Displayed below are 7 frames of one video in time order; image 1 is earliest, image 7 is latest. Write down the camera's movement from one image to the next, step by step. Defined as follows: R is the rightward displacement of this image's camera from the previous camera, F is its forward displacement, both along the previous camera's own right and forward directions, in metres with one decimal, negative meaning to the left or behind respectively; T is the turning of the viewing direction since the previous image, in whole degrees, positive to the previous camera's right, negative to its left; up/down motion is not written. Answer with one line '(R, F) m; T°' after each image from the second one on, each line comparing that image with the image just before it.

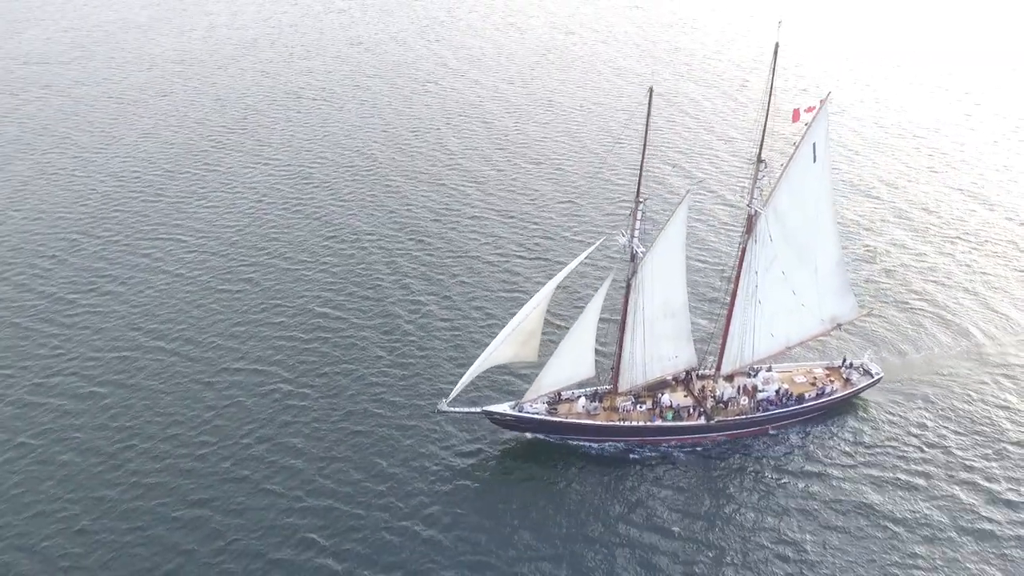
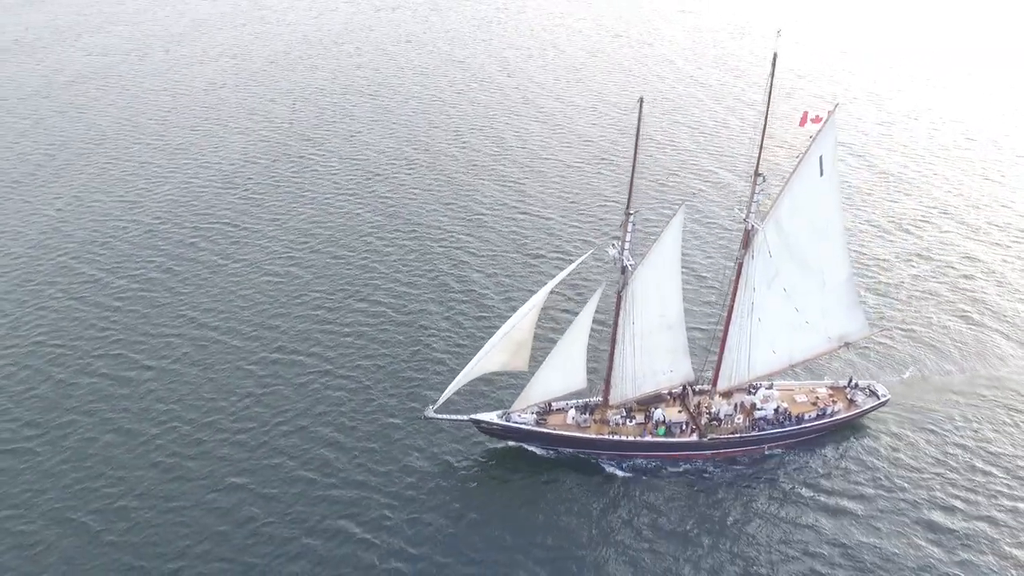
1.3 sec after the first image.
(+3.1, +0.8) m; -3°
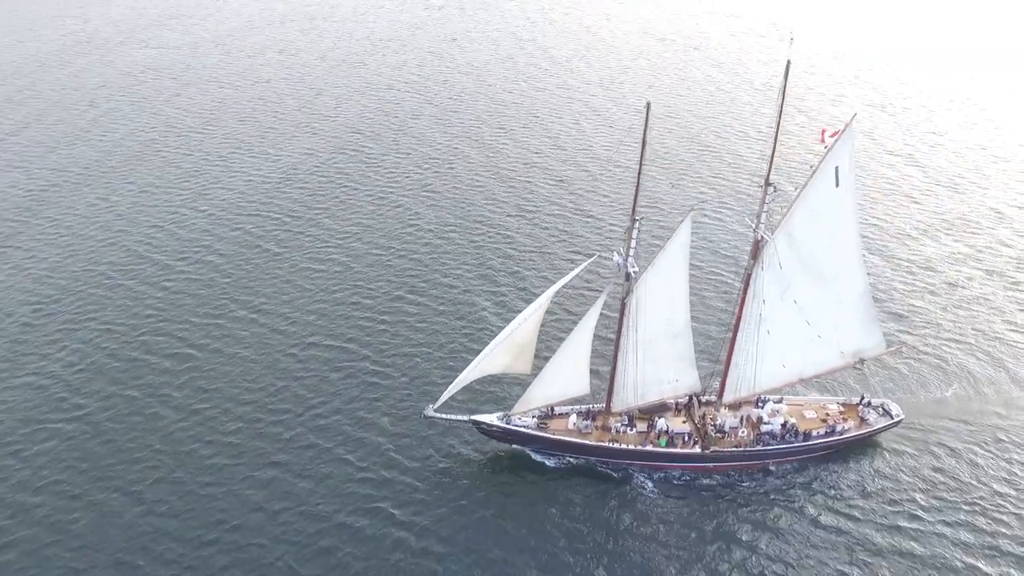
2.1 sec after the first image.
(+1.9, +0.3) m; -3°
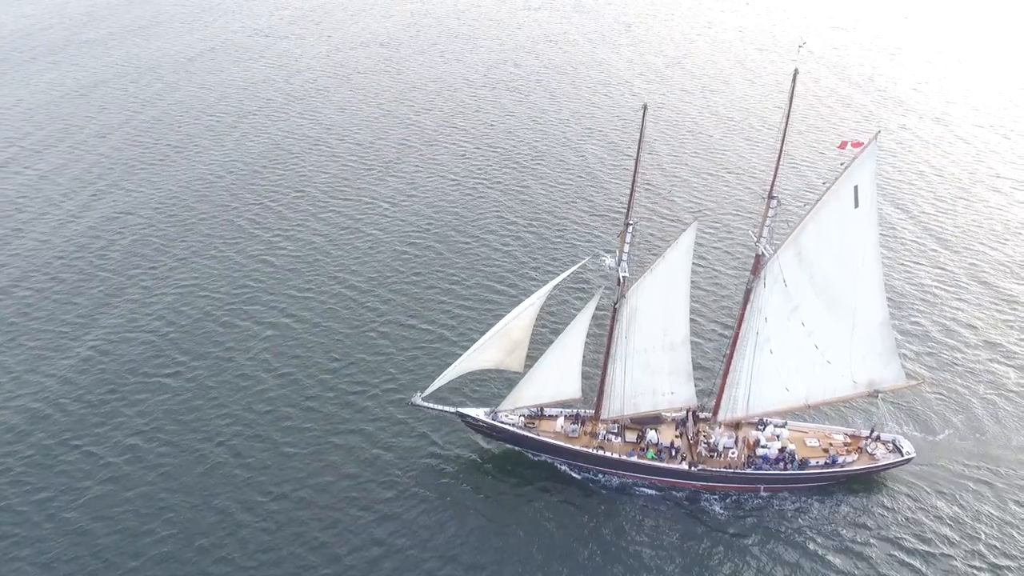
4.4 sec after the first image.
(+4.9, +0.5) m; -5°
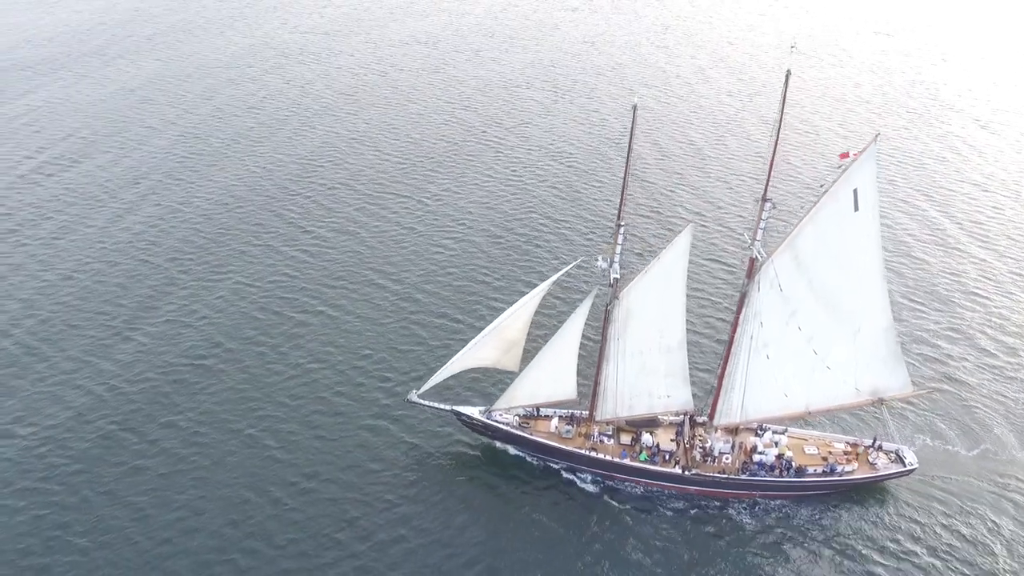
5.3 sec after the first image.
(+2.5, 0.0) m; -3°
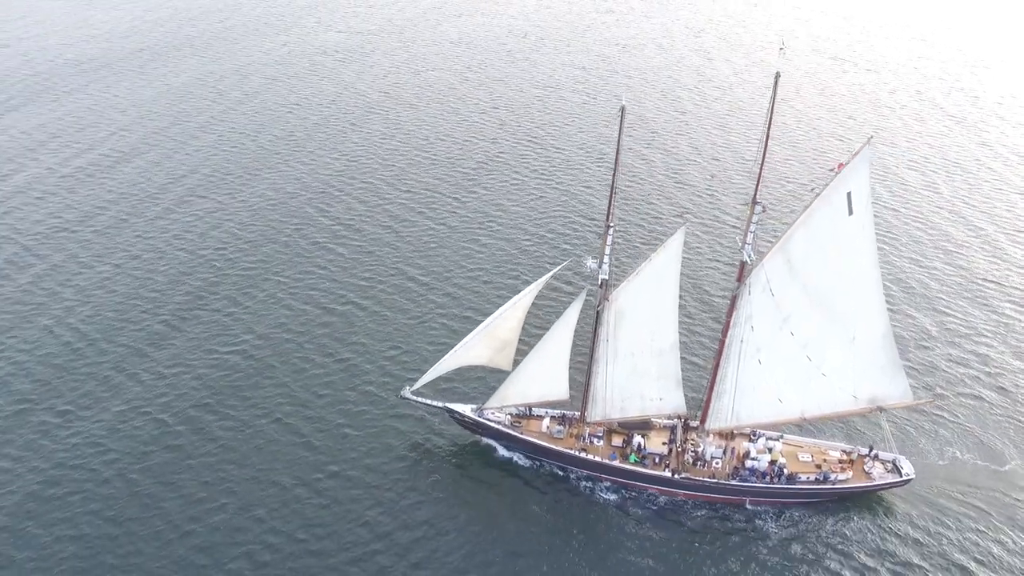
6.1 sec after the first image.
(+2.3, -0.2) m; -2°
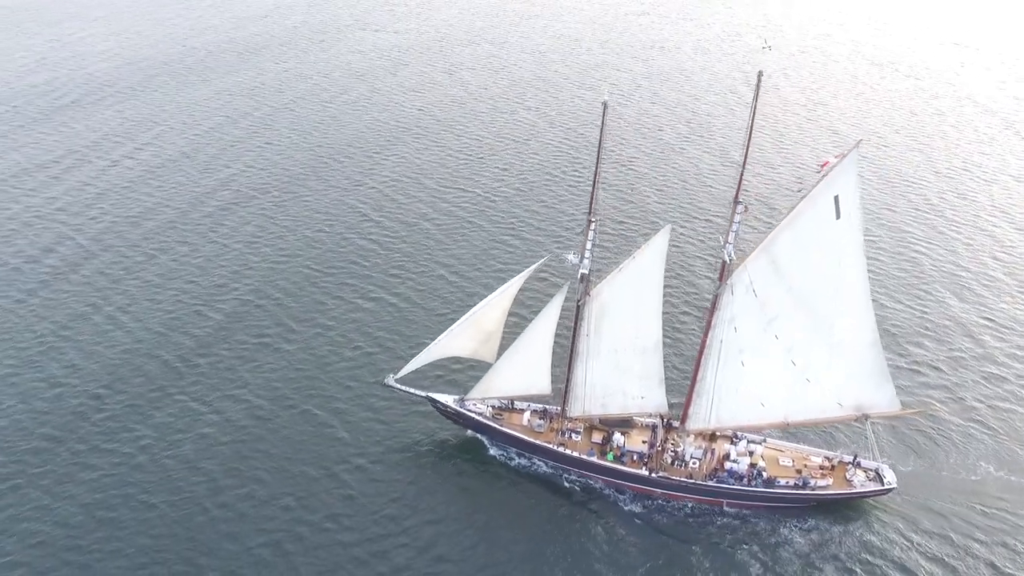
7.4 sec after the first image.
(+2.3, 0.0) m; -2°
